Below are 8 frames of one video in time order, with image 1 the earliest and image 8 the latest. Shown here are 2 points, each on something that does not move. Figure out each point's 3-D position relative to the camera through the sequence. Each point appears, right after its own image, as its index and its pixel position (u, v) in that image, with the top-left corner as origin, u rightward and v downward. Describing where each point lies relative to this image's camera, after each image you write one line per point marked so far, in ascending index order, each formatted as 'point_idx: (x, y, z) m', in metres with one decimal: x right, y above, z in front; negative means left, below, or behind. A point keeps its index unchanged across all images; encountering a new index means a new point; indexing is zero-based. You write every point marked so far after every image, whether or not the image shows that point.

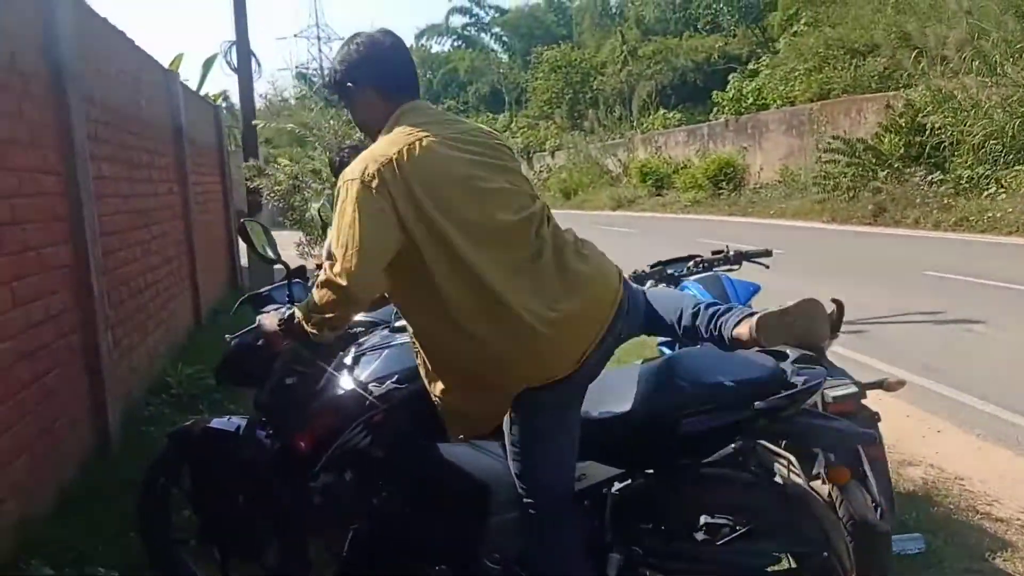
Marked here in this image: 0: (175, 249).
0: (-2.7, +0.3, +8.4) m
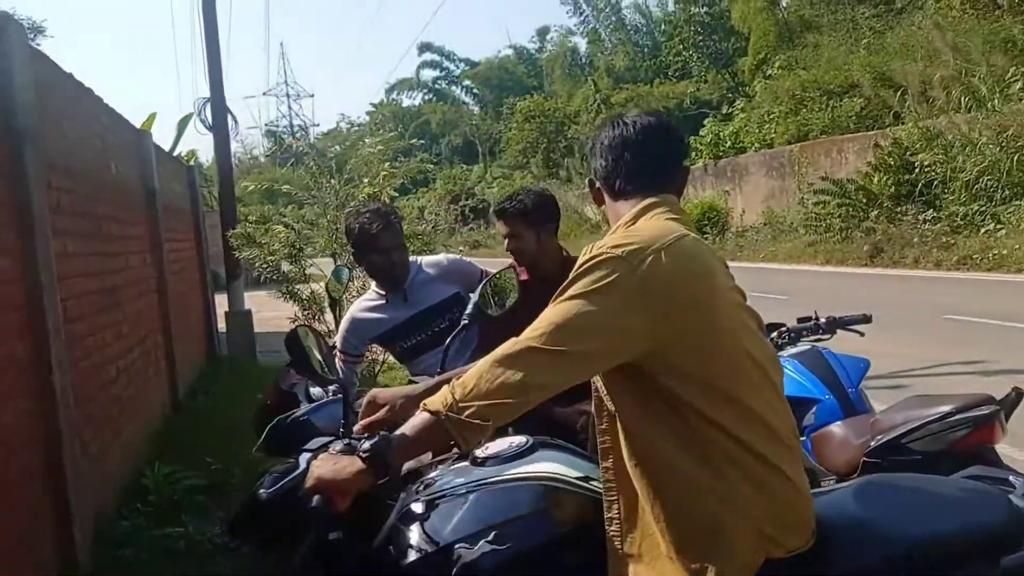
0: (-2.6, -0.3, +7.5) m
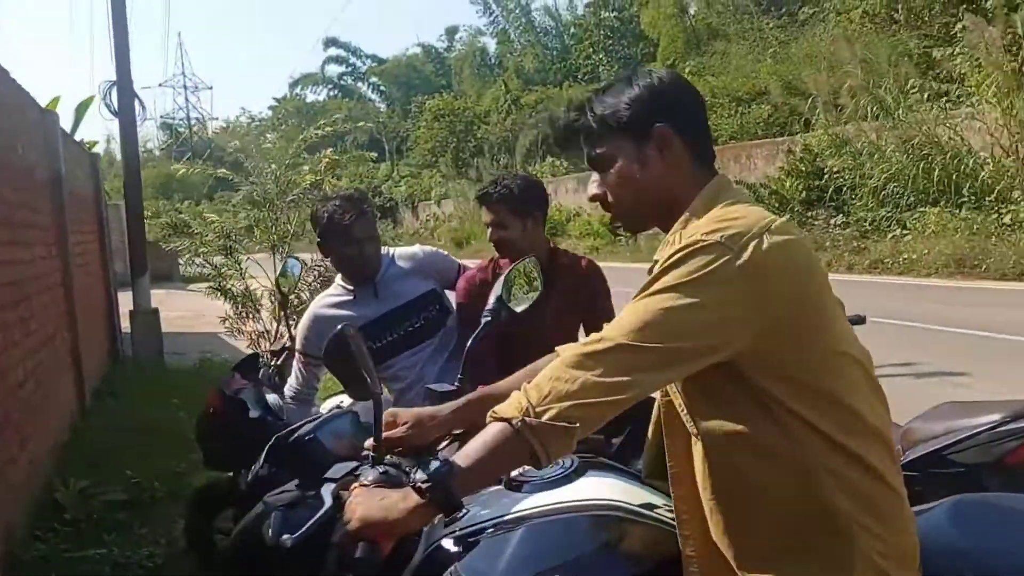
0: (-3.0, -0.2, +6.8) m
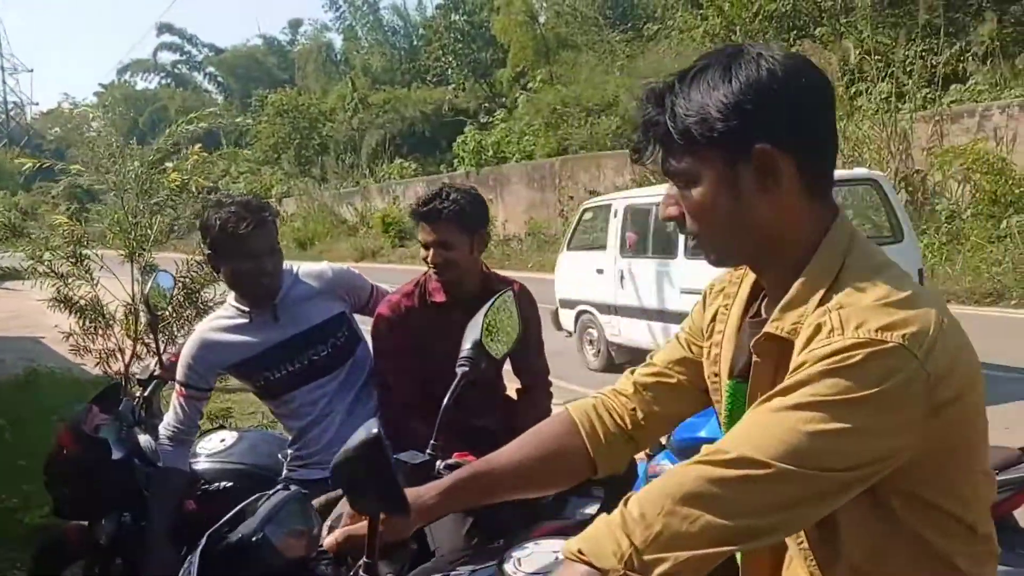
0: (-3.7, -0.2, +5.9) m
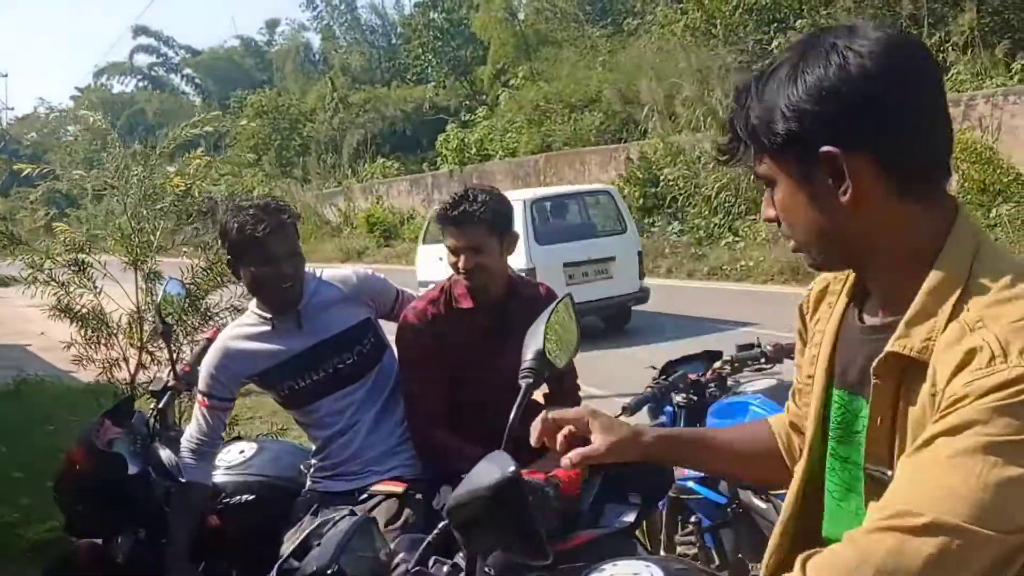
0: (-3.7, -0.3, +5.8) m
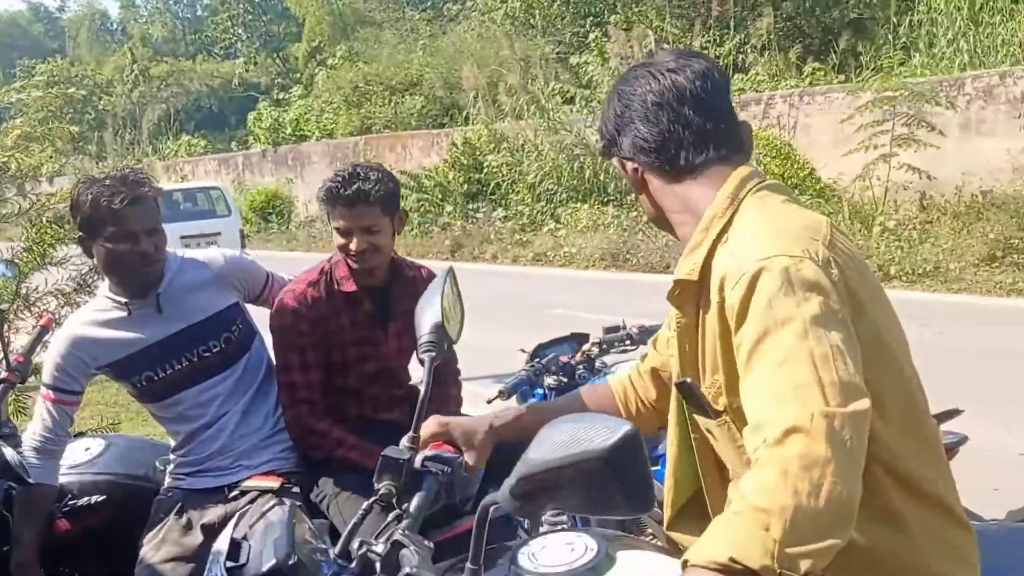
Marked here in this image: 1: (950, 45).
0: (-4.4, -0.2, +4.9) m
1: (+6.0, +3.3, +14.3) m
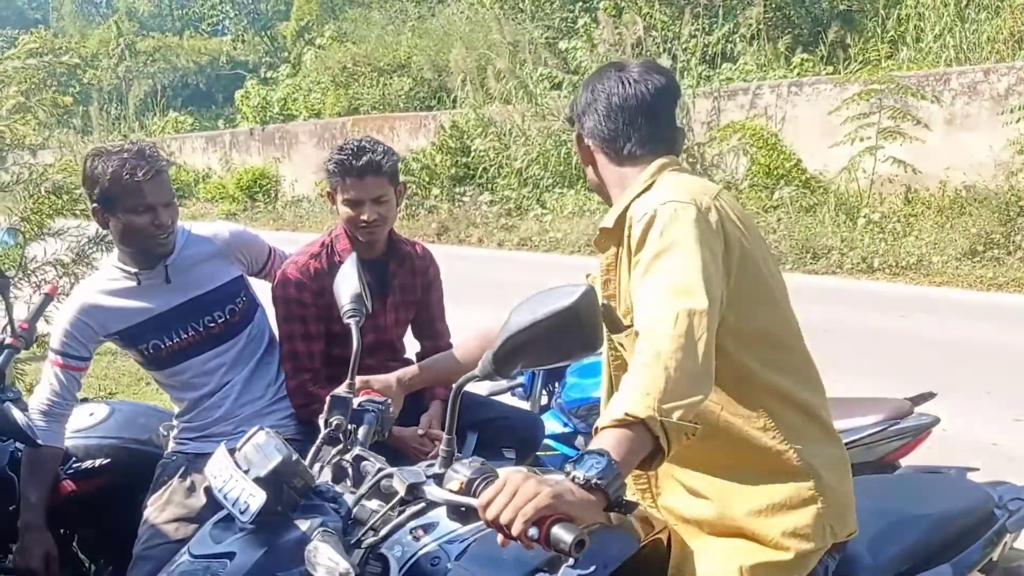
0: (-4.5, 0.0, +5.0) m
1: (+5.9, +3.4, +14.5) m
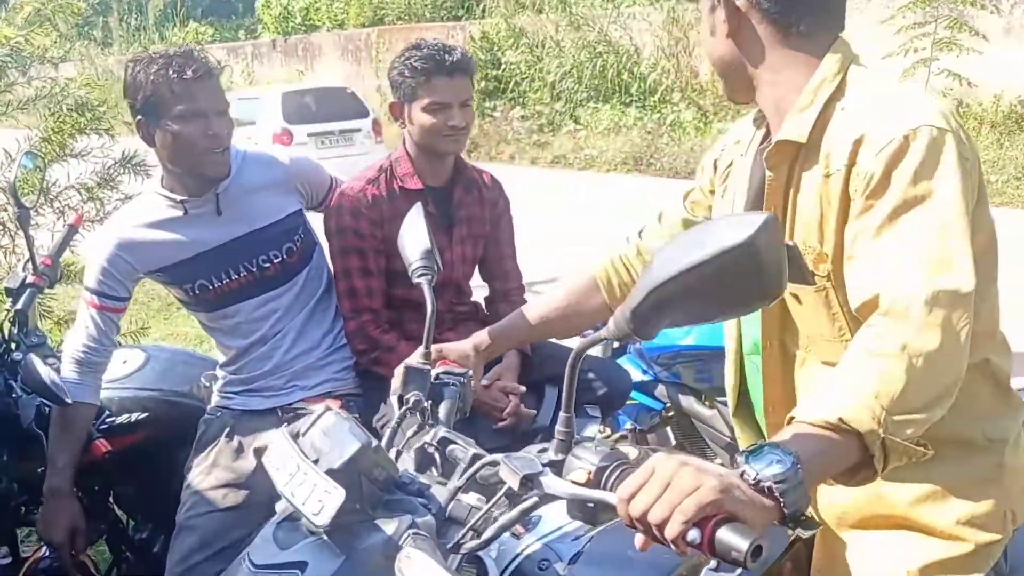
0: (-4.2, +0.3, +4.7) m
1: (+6.3, +4.5, +13.7) m
